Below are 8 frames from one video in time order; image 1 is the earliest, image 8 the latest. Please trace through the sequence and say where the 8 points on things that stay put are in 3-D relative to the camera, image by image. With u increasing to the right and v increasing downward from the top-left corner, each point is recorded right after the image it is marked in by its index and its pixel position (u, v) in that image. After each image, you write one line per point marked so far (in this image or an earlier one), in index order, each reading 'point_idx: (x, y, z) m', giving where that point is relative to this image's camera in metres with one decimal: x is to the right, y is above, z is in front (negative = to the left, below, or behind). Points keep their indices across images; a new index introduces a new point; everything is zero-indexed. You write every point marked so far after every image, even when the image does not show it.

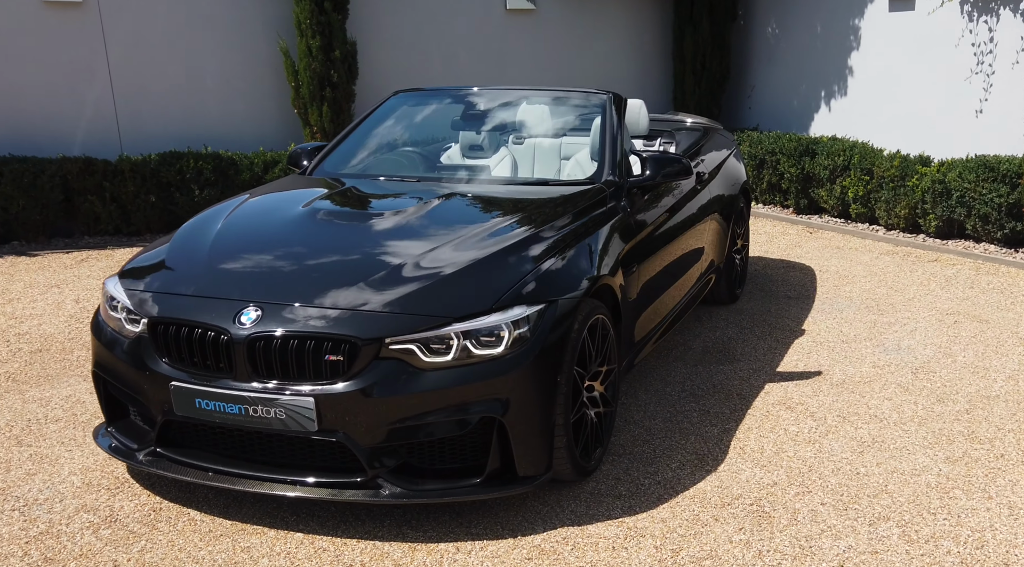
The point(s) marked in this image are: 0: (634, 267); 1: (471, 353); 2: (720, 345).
0: (+0.5, +0.1, +3.9) m
1: (-0.1, -0.2, +2.9) m
2: (+1.2, -0.4, +5.2) m
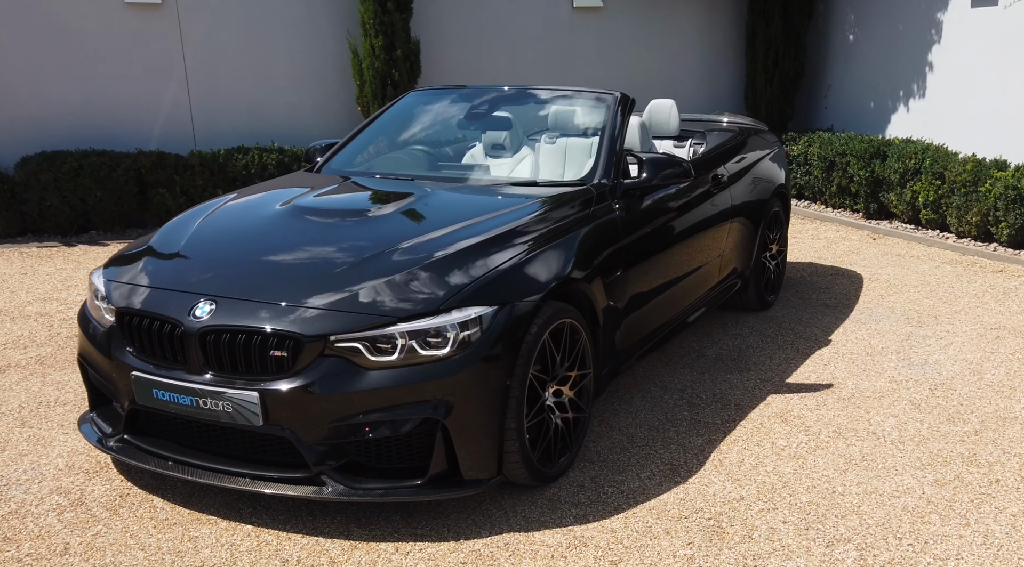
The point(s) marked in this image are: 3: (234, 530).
0: (+0.4, +0.1, +3.8) m
1: (-0.3, -0.2, +2.9) m
2: (+1.2, -0.4, +5.1) m
3: (-0.9, -0.8, +3.0) m
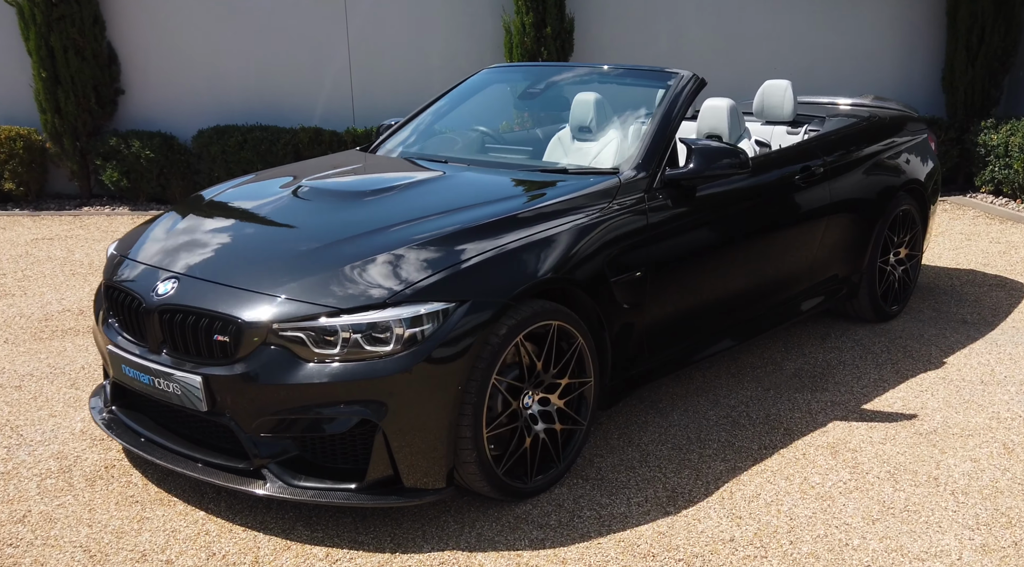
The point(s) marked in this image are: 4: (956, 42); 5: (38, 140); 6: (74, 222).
0: (+0.5, 0.0, +3.5) m
1: (-0.4, -0.2, +2.7) m
2: (+1.5, -0.4, +4.5) m
3: (-1.1, -0.7, +2.9) m
4: (+5.1, +2.8, +10.3) m
5: (-5.2, +1.6, +10.0) m
6: (-4.3, +0.6, +9.1) m
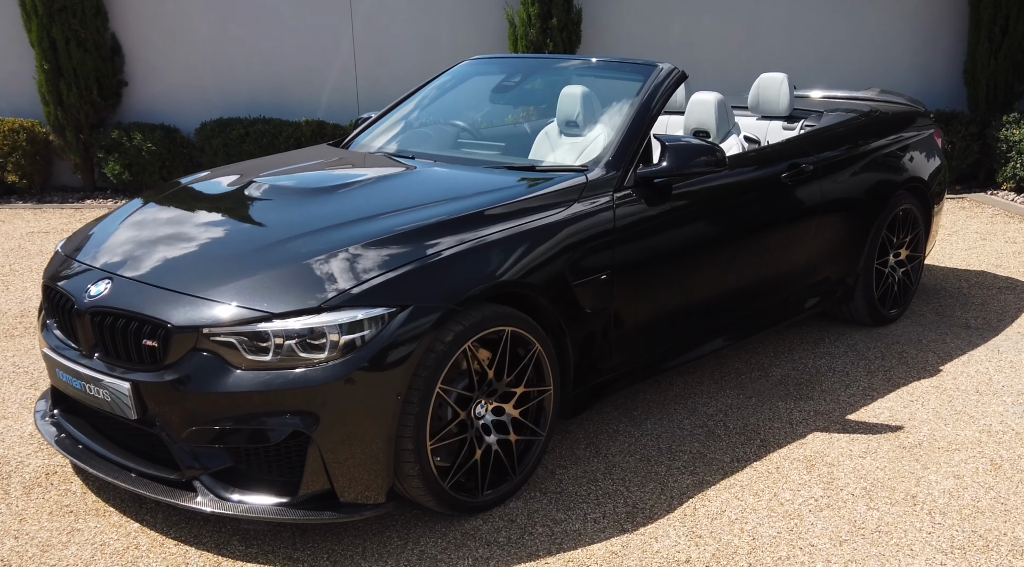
0: (+0.3, 0.0, +3.3) m
1: (-0.6, -0.2, +2.6) m
2: (+1.4, -0.4, +4.3) m
3: (-1.2, -0.8, +2.8) m
4: (+5.2, +2.8, +10.0) m
5: (-5.1, +1.7, +10.0) m
6: (-4.3, +0.7, +9.0) m
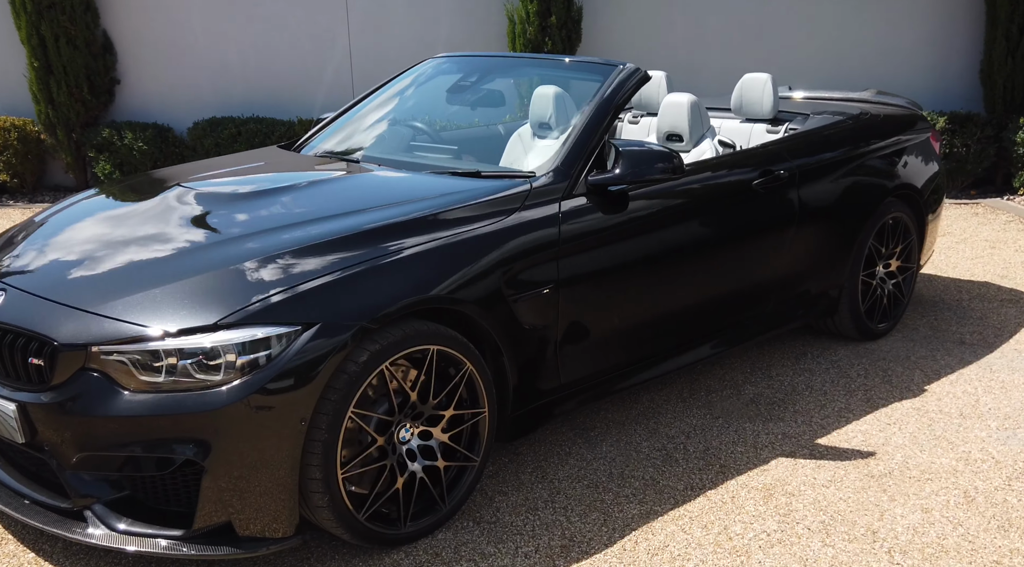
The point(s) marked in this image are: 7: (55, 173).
0: (+0.1, 0.0, +3.1) m
1: (-0.8, -0.2, +2.4) m
2: (+1.2, -0.5, +4.1) m
3: (-1.5, -0.8, +2.7) m
4: (+5.1, +2.7, +9.7) m
5: (-5.2, +1.7, +9.9) m
6: (-4.4, +0.7, +8.9) m
7: (-5.2, +1.3, +10.4) m
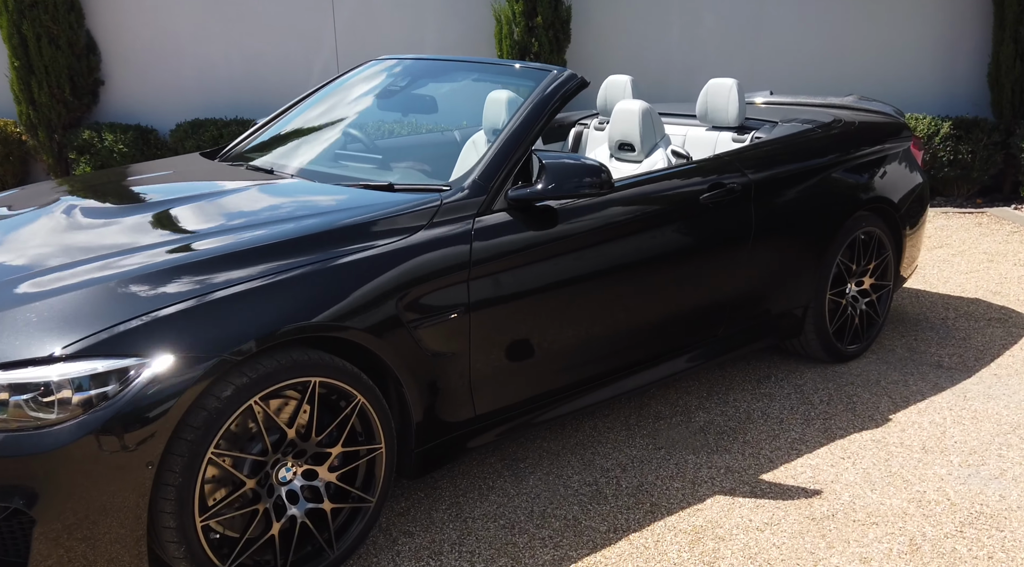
0: (-0.2, -0.1, +2.9) m
1: (-1.2, -0.3, +2.2) m
2: (+0.9, -0.6, +3.8) m
3: (-1.8, -0.8, +2.4) m
4: (+5.0, +2.6, +9.3) m
5: (-5.3, +1.6, +9.8) m
6: (-4.6, +0.6, +8.8) m
7: (-5.3, +1.2, +10.3) m
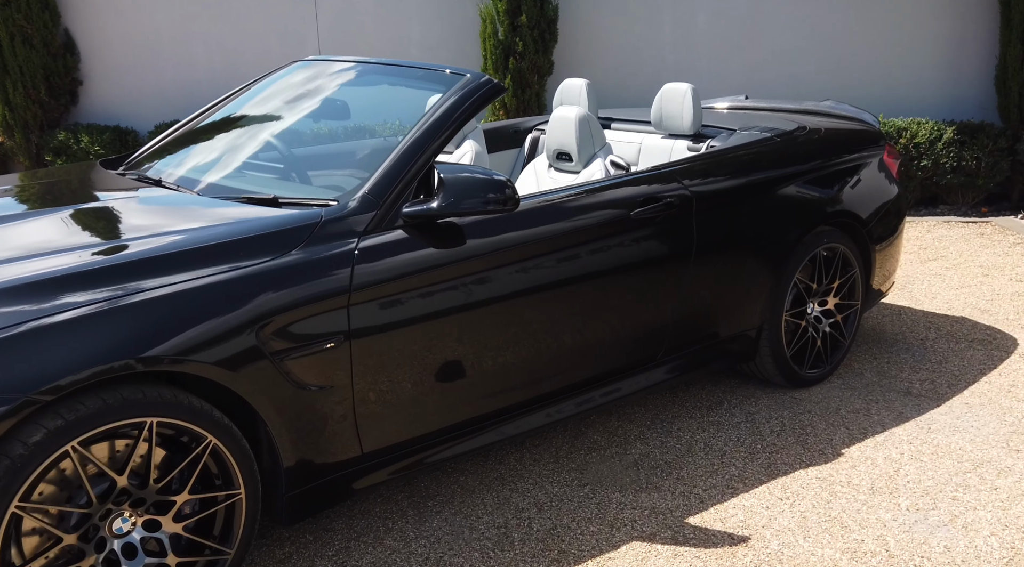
0: (-0.5, -0.2, +2.6) m
1: (-1.5, -0.4, +1.9) m
2: (+0.6, -0.7, +3.5) m
3: (-2.1, -0.9, +2.2) m
4: (+4.8, +2.4, +8.9) m
5: (-5.5, +1.6, +9.6) m
6: (-4.8, +0.6, +8.6) m
7: (-5.5, +1.2, +10.1) m
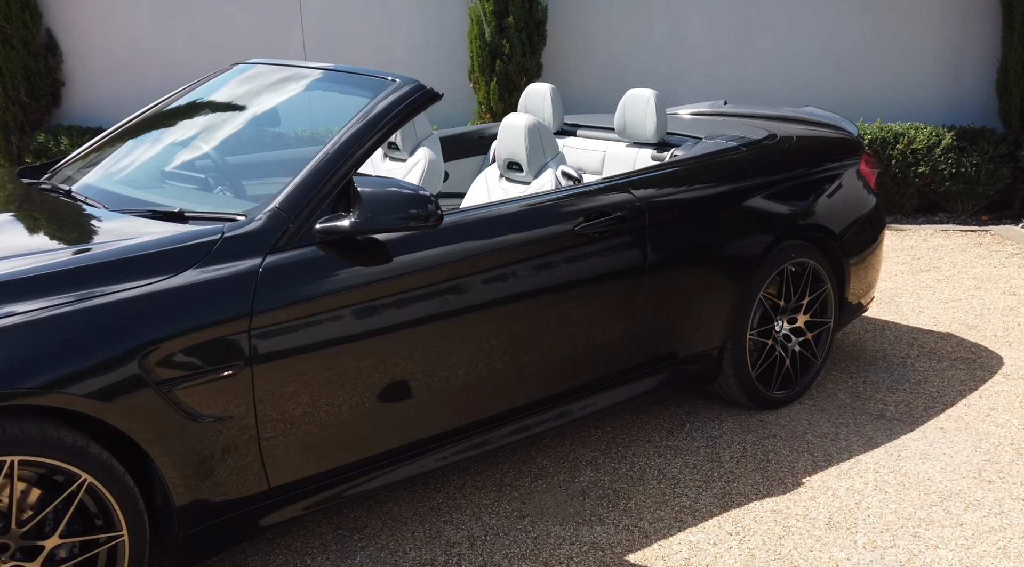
0: (-0.7, -0.2, +2.4) m
1: (-1.7, -0.4, +1.8) m
2: (+0.4, -0.7, +3.4) m
3: (-2.3, -1.0, +2.1) m
4: (+4.7, +2.3, +8.7) m
5: (-5.6, +1.6, +9.5) m
6: (-4.9, +0.6, +8.5) m
7: (-5.6, +1.2, +10.0) m
